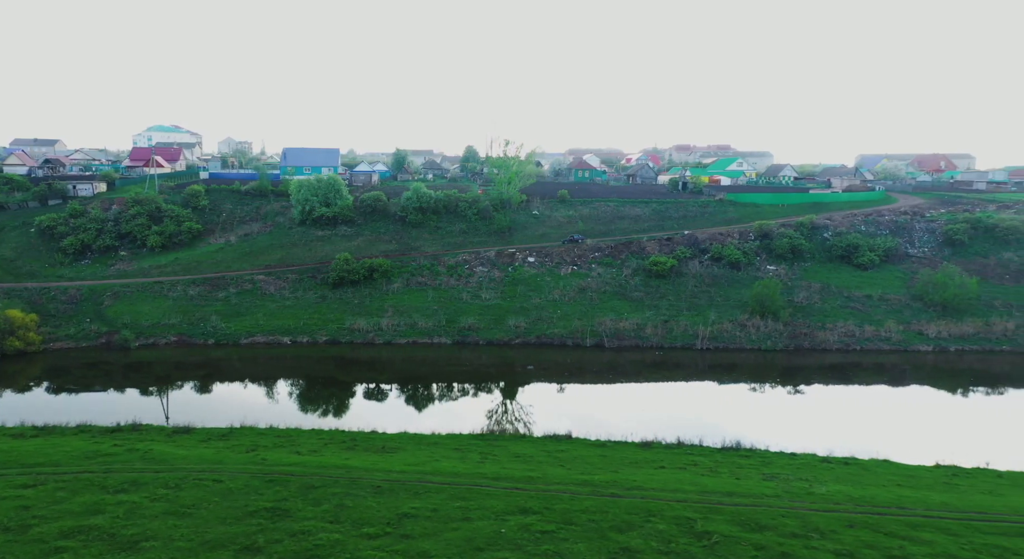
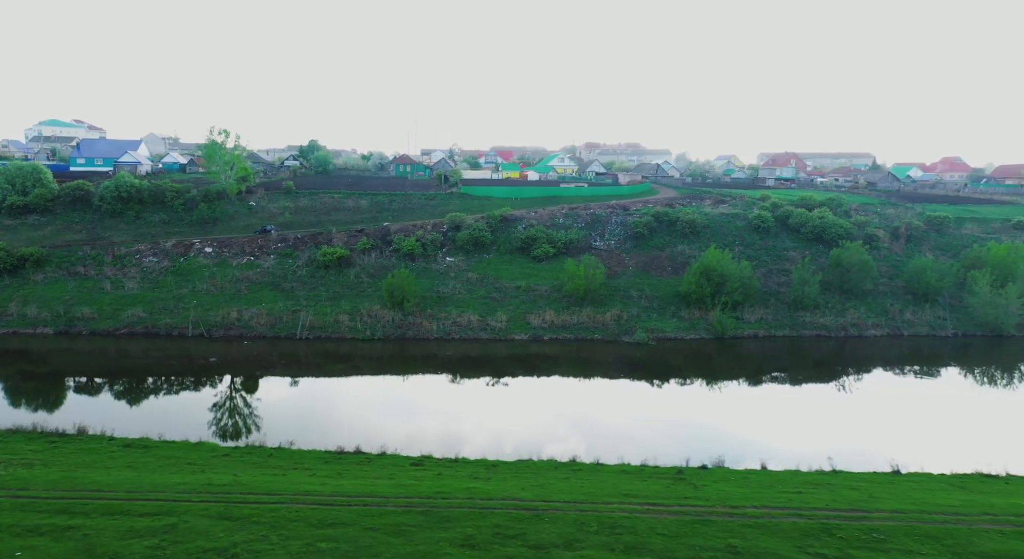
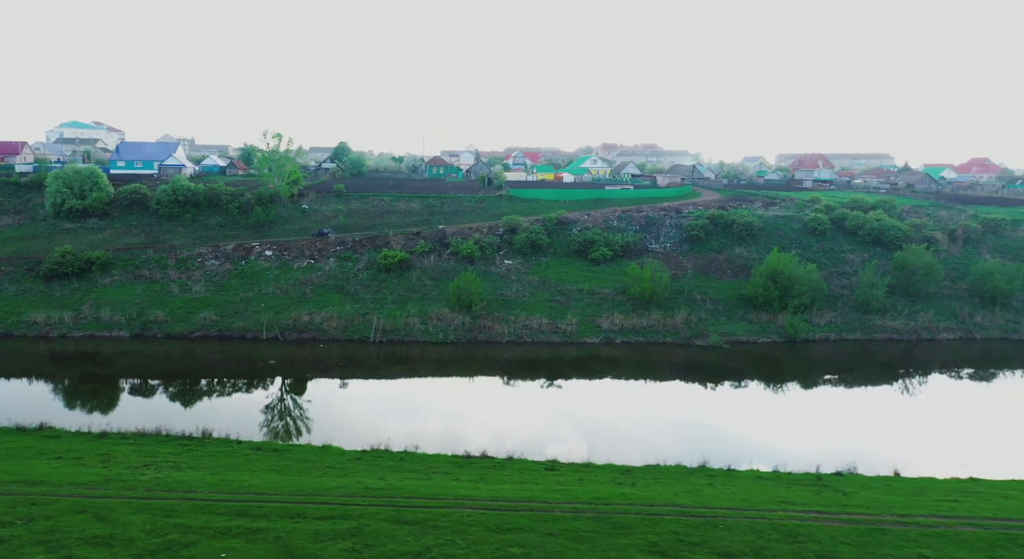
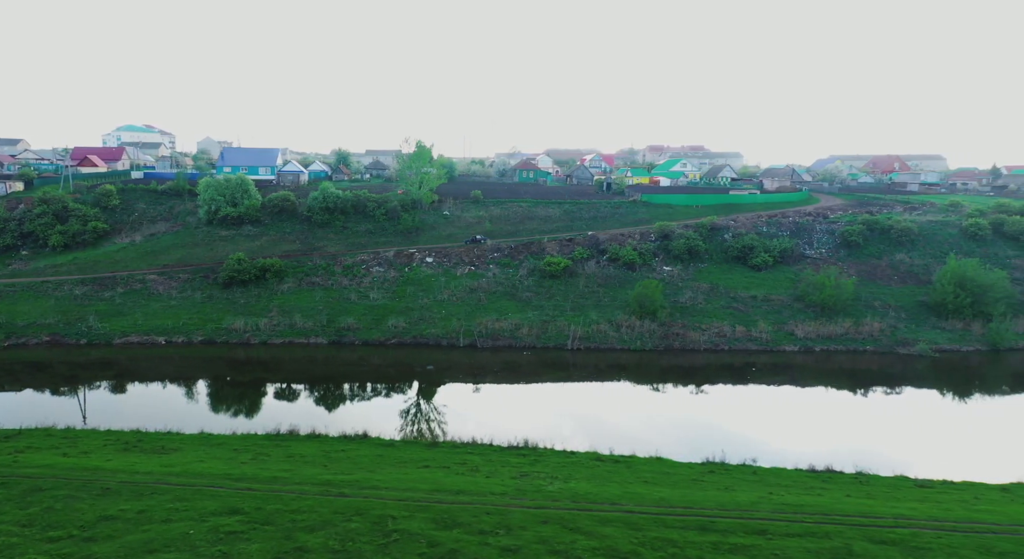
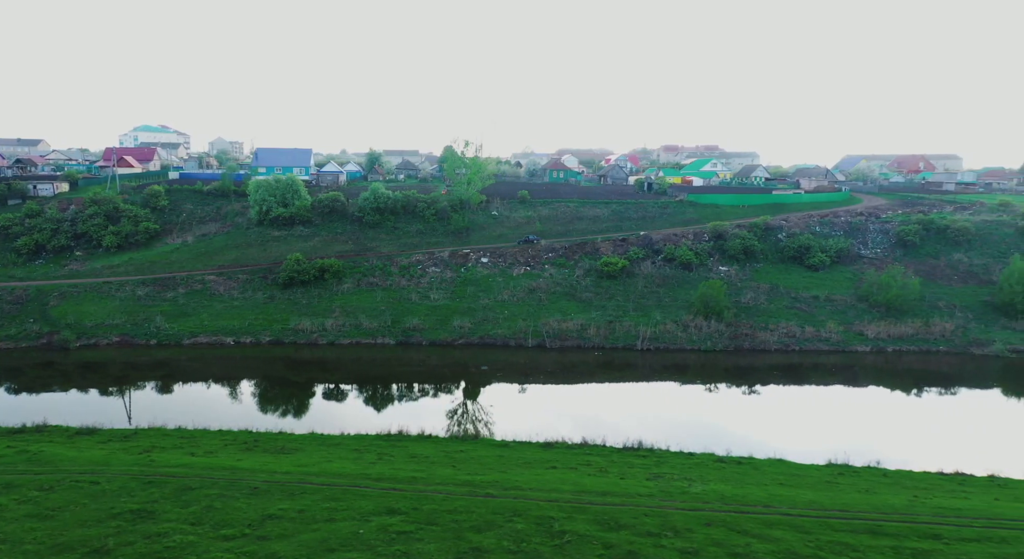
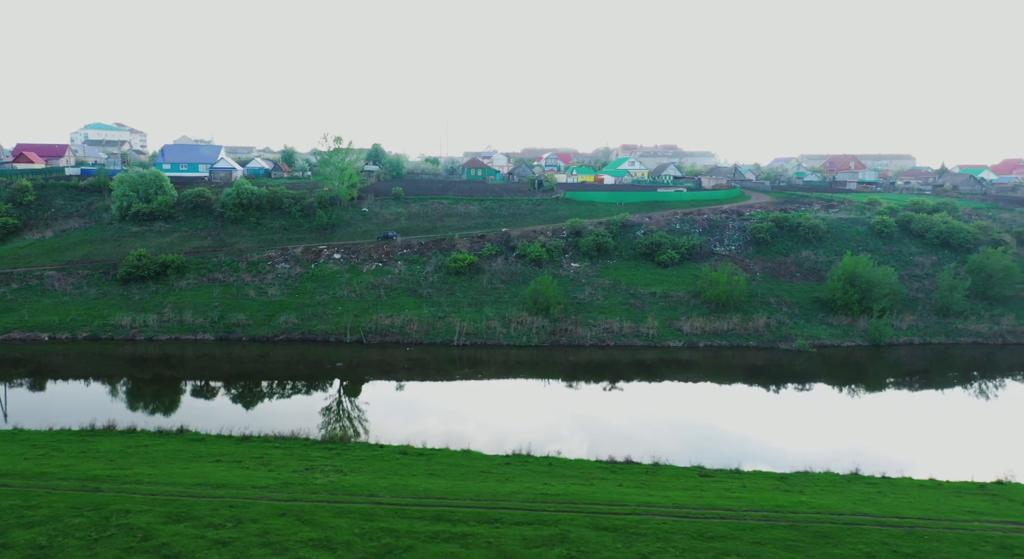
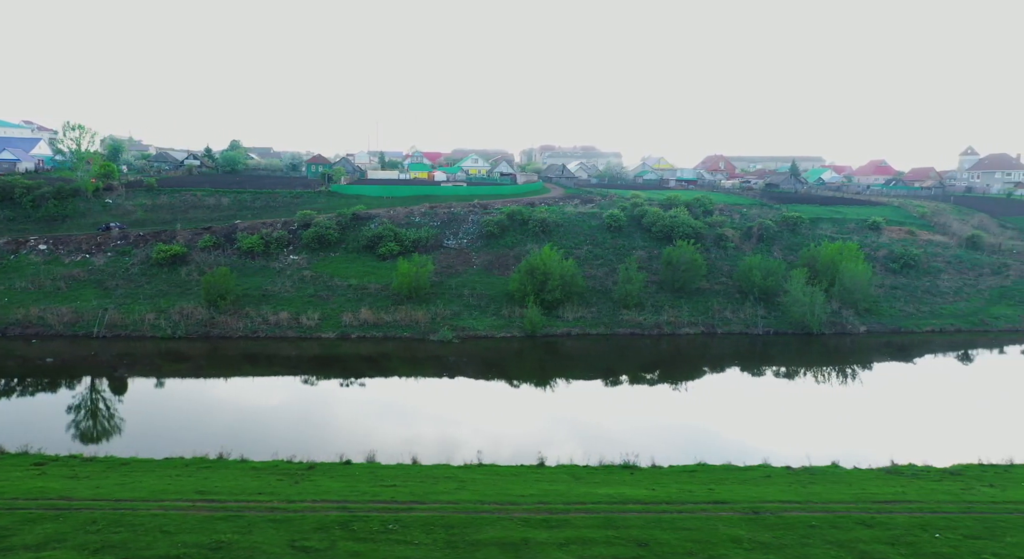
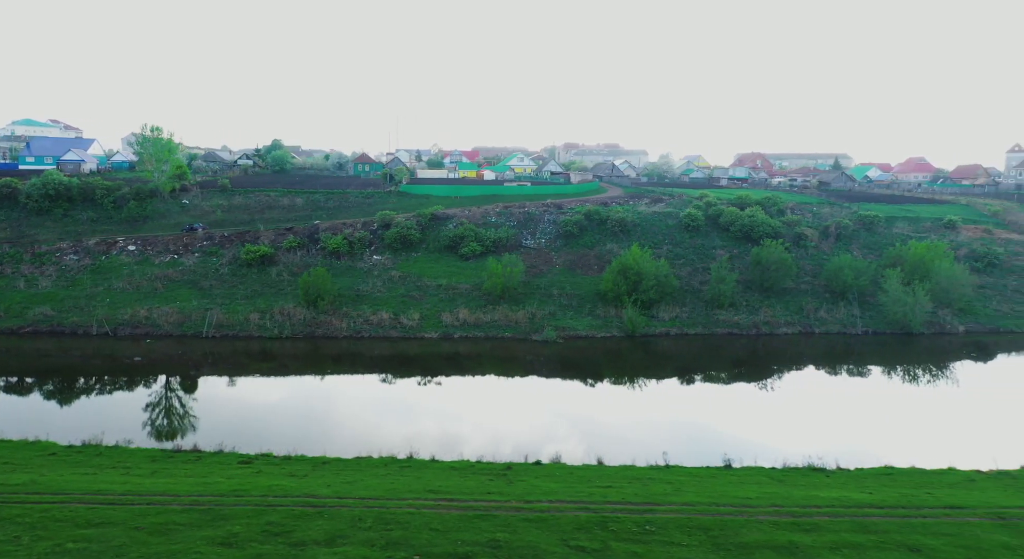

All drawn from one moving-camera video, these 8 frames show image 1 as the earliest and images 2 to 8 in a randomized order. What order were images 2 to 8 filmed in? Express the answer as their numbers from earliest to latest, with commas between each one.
5, 4, 6, 3, 2, 8, 7
